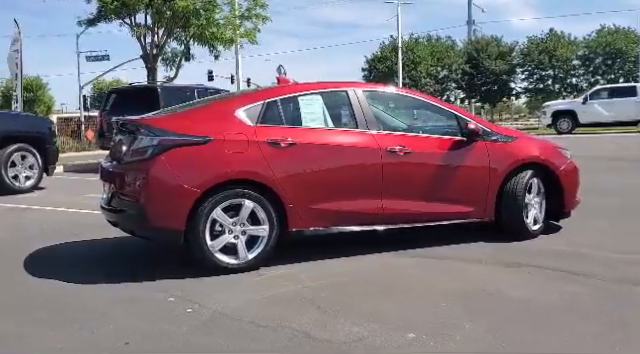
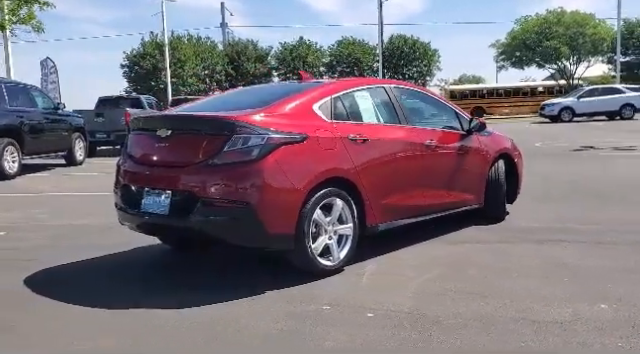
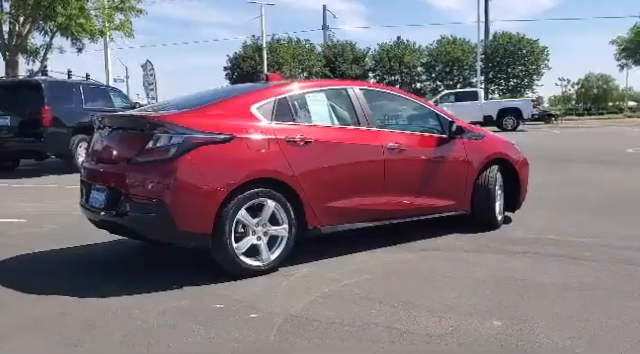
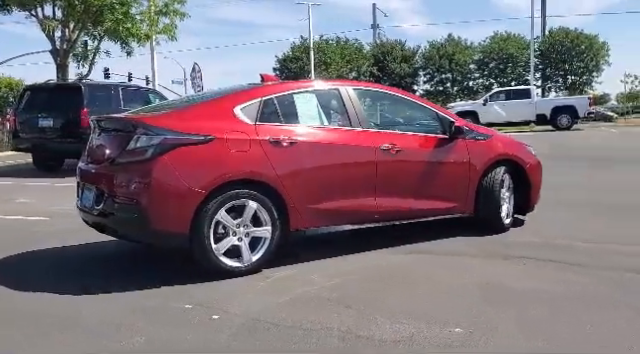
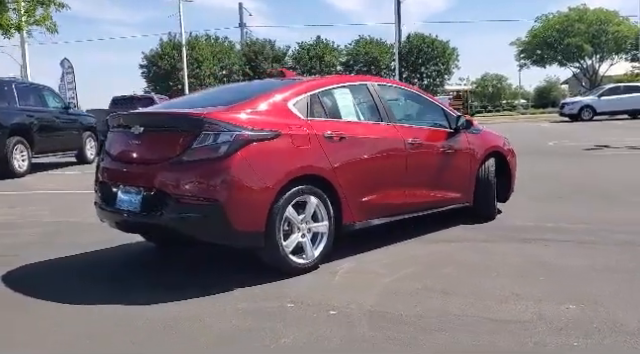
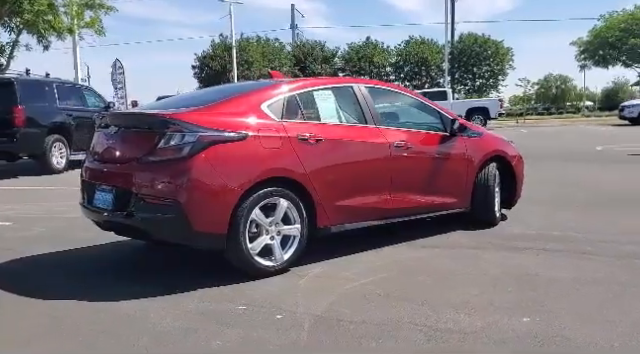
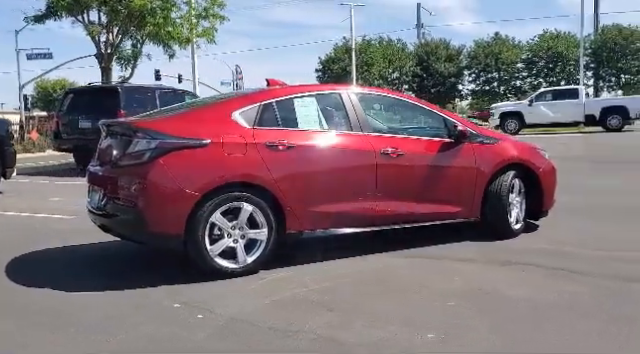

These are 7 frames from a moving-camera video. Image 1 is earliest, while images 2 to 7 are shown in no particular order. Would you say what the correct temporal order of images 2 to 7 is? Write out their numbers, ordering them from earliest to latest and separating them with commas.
7, 4, 3, 6, 5, 2
